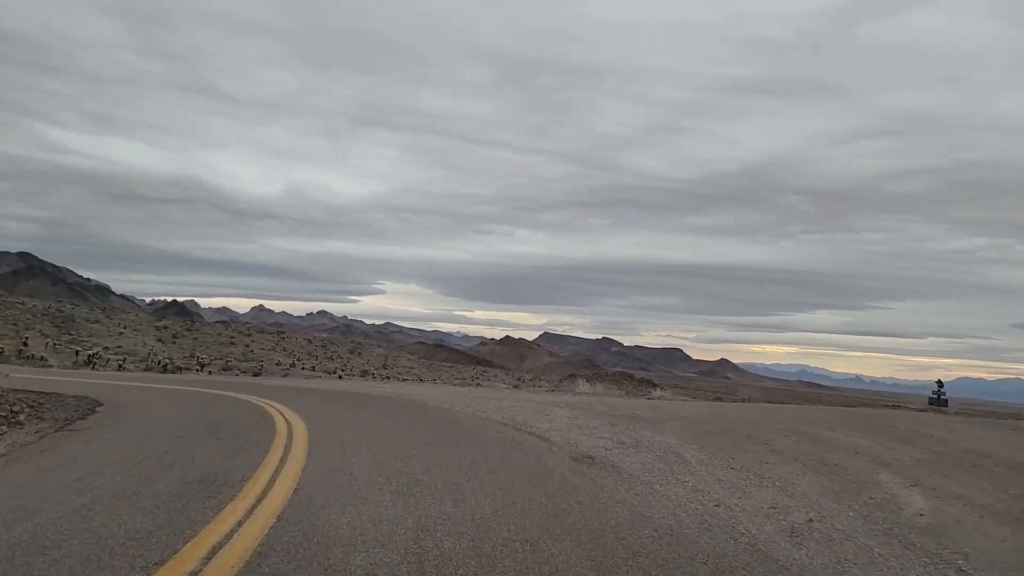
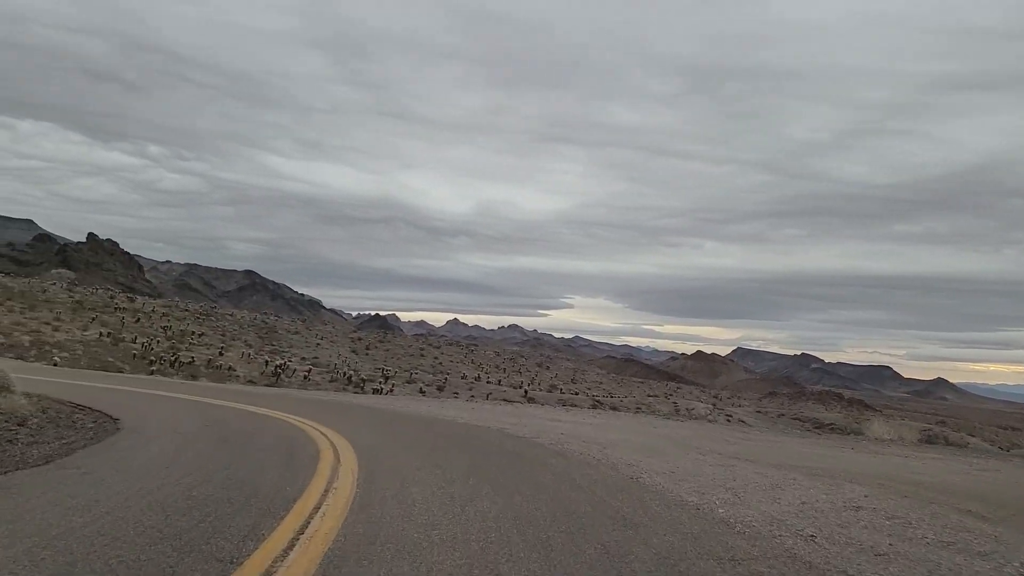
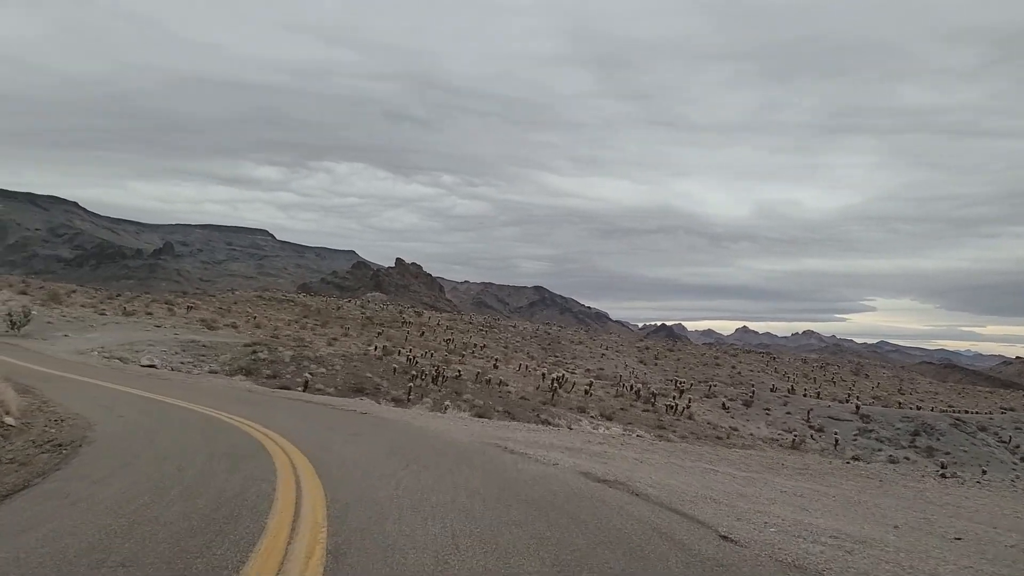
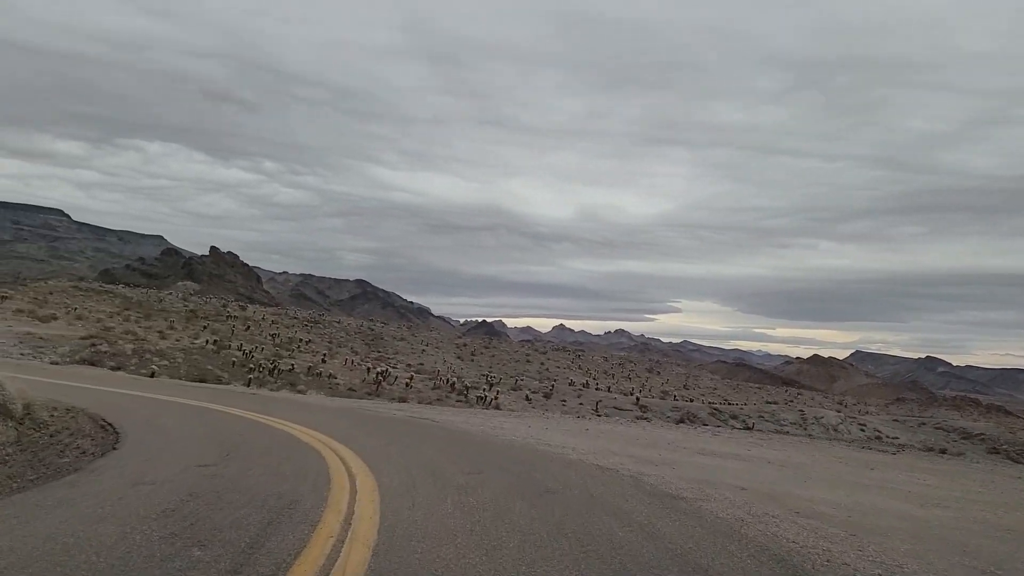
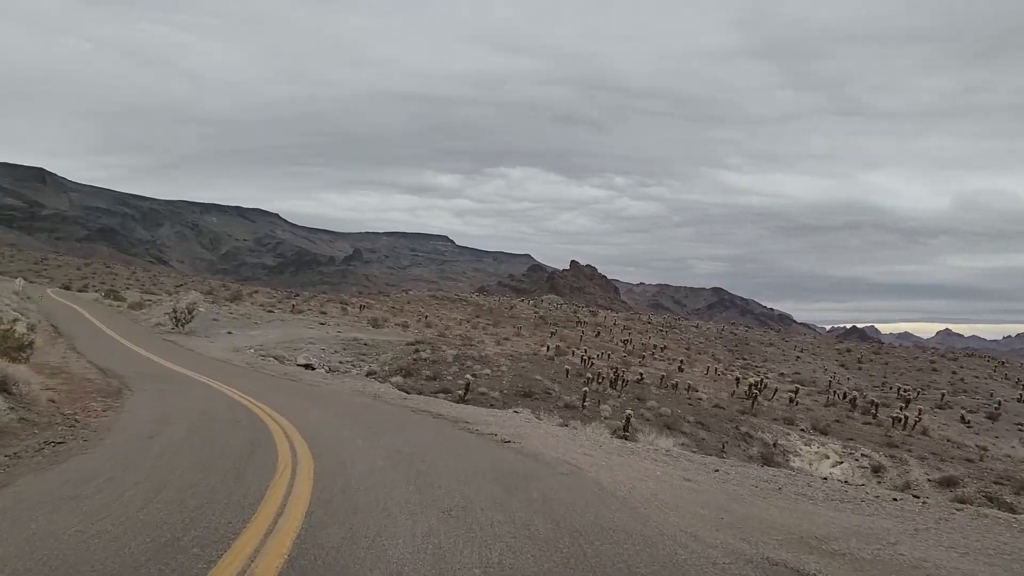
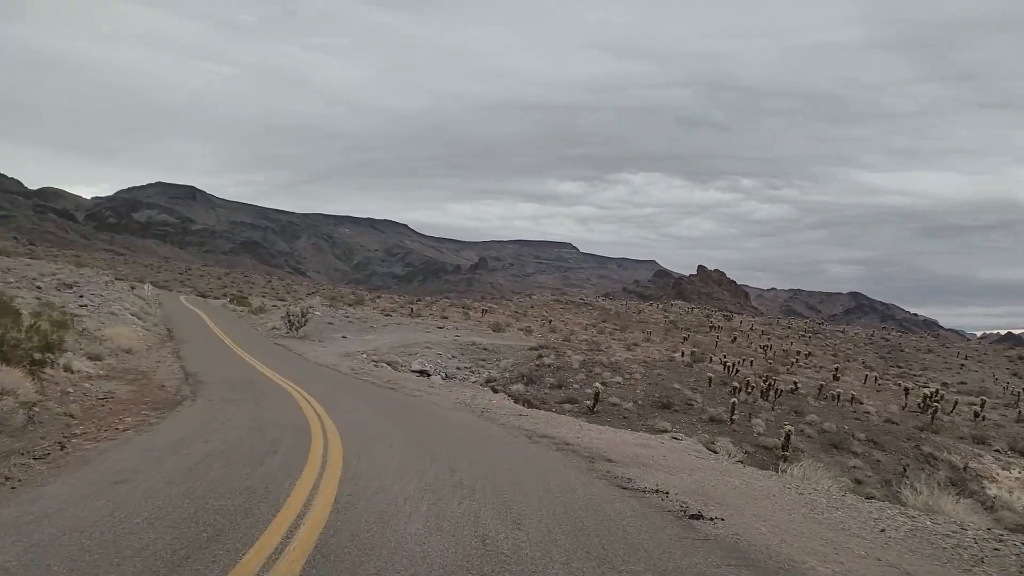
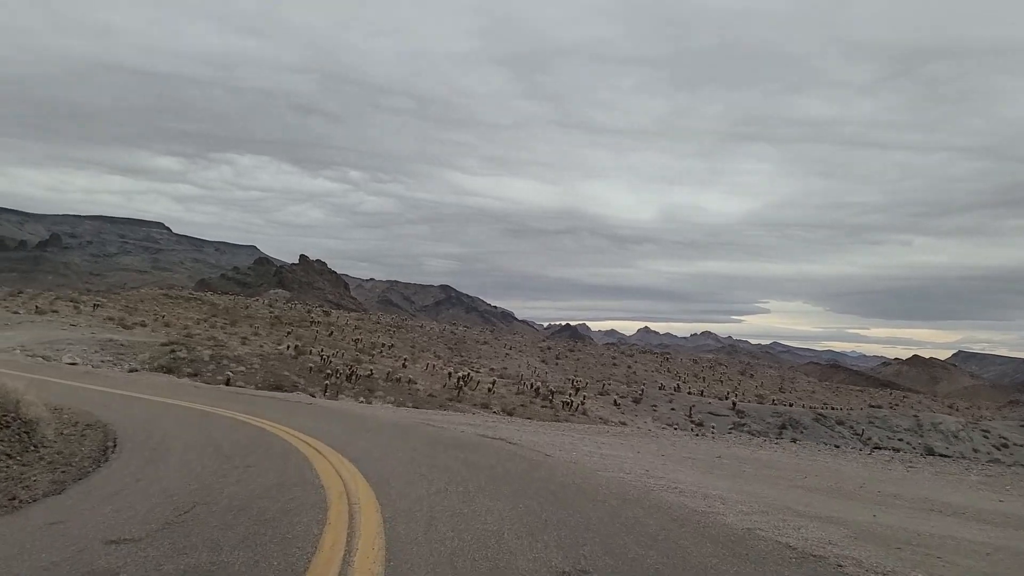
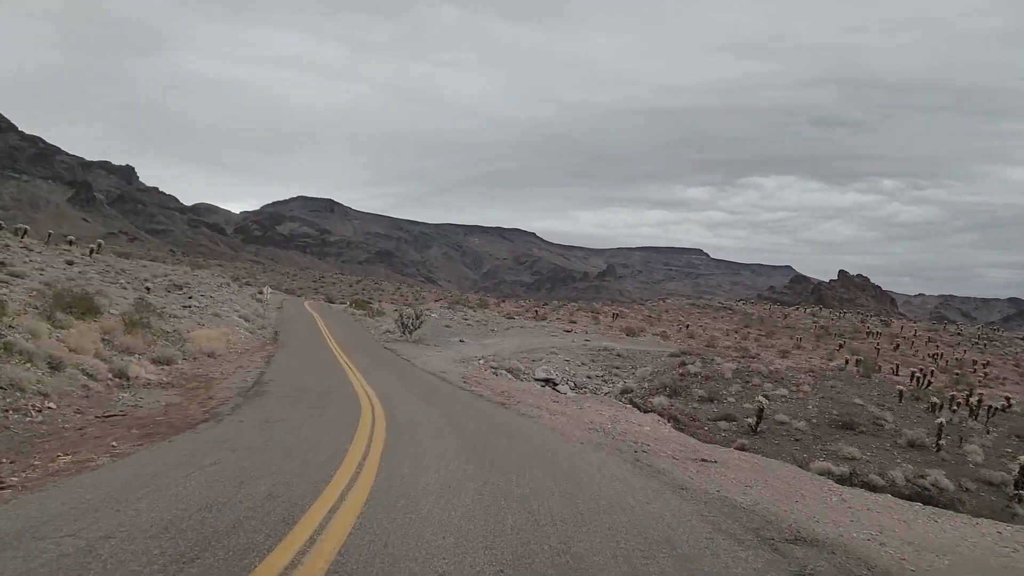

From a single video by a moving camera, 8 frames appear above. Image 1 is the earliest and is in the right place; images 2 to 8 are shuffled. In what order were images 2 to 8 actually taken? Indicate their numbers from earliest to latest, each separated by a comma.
2, 4, 7, 3, 5, 6, 8
